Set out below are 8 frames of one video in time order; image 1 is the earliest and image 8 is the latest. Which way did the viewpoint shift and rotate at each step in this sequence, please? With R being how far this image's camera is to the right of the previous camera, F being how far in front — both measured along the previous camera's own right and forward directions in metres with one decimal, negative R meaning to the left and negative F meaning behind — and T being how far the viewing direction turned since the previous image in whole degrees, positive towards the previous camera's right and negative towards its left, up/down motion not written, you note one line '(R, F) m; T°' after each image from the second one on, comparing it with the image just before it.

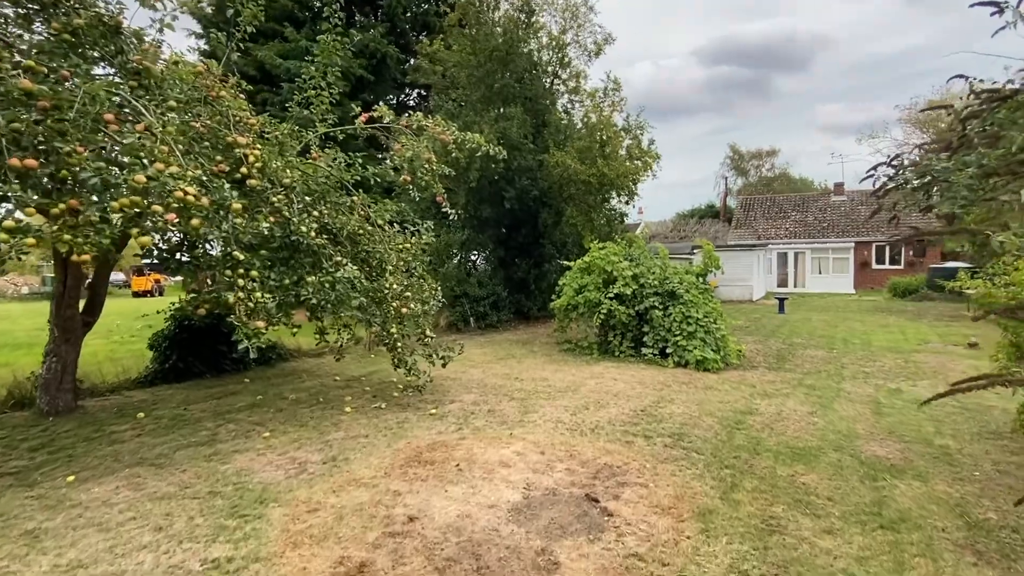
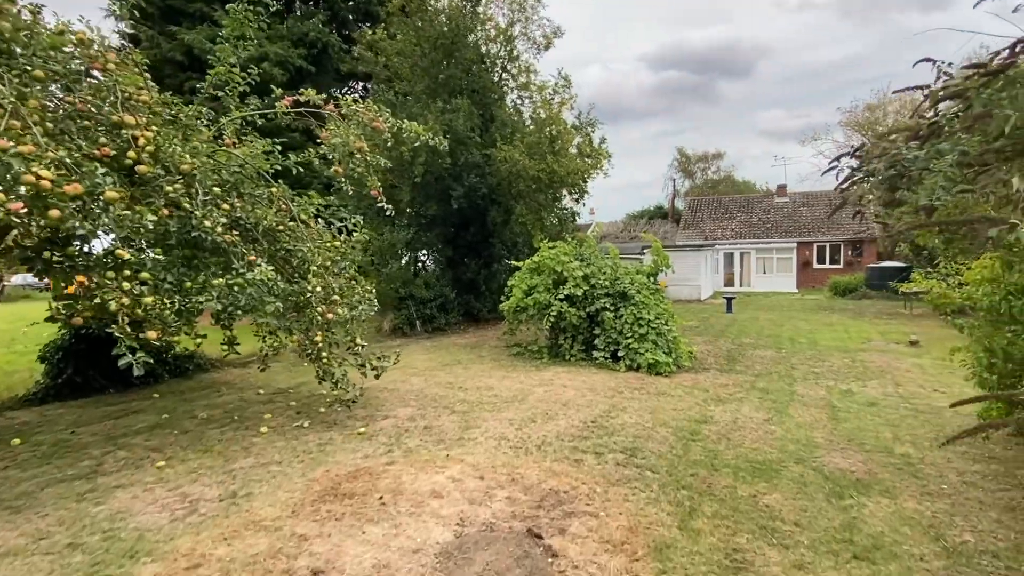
(+0.2, +0.6) m; +5°
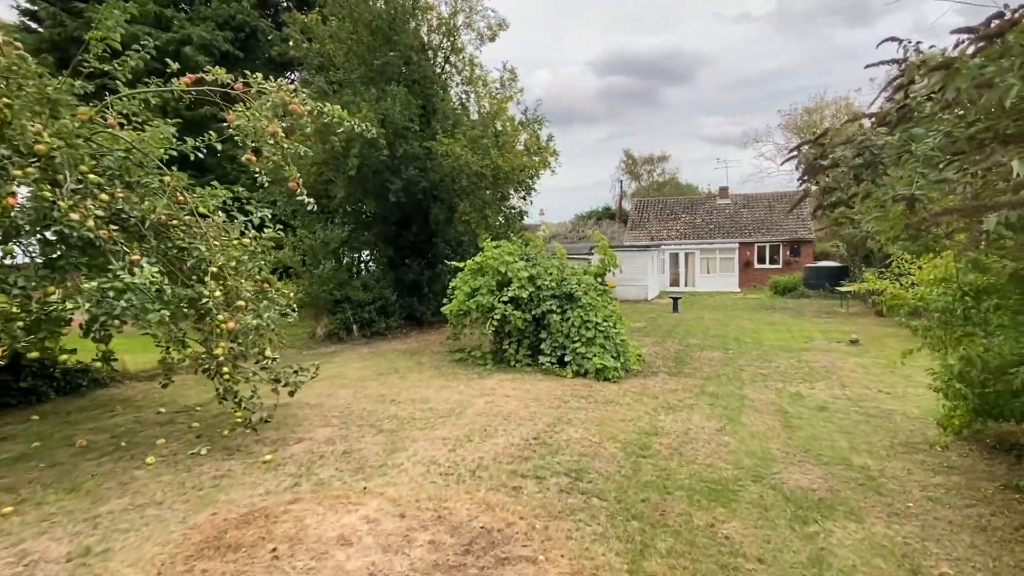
(+0.2, +0.6) m; +5°
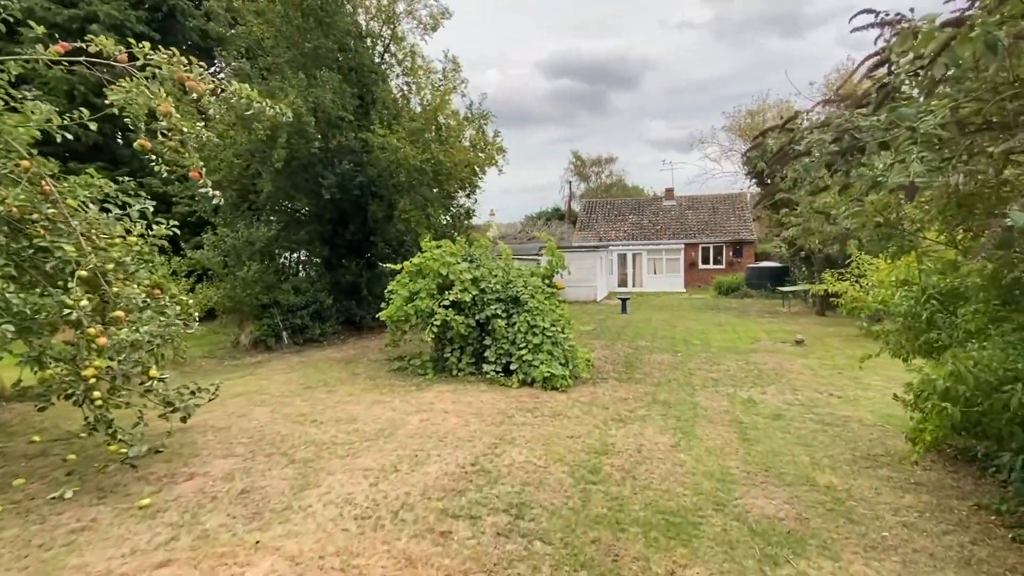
(+0.1, +0.6) m; +5°
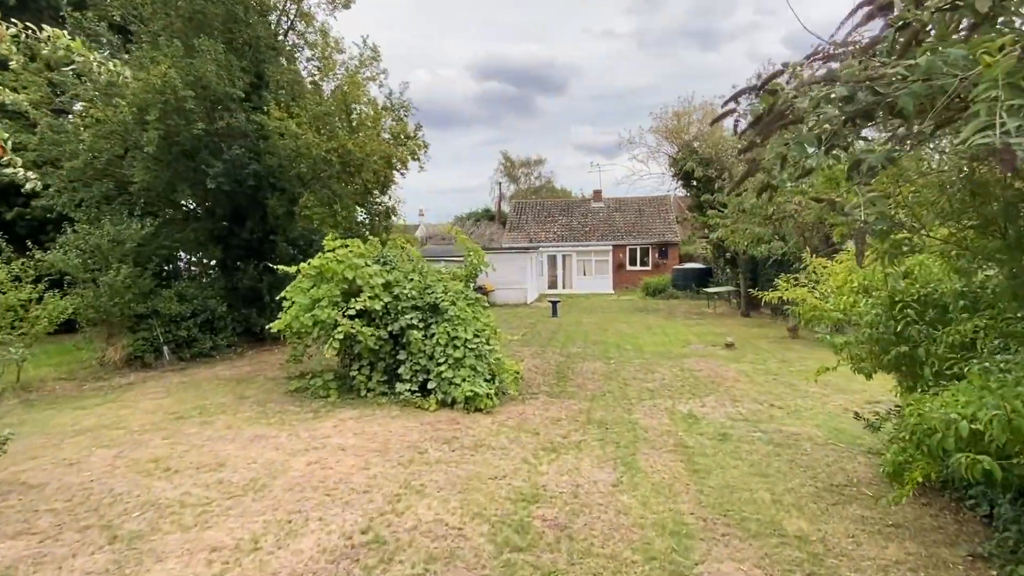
(+0.2, +0.9) m; +7°
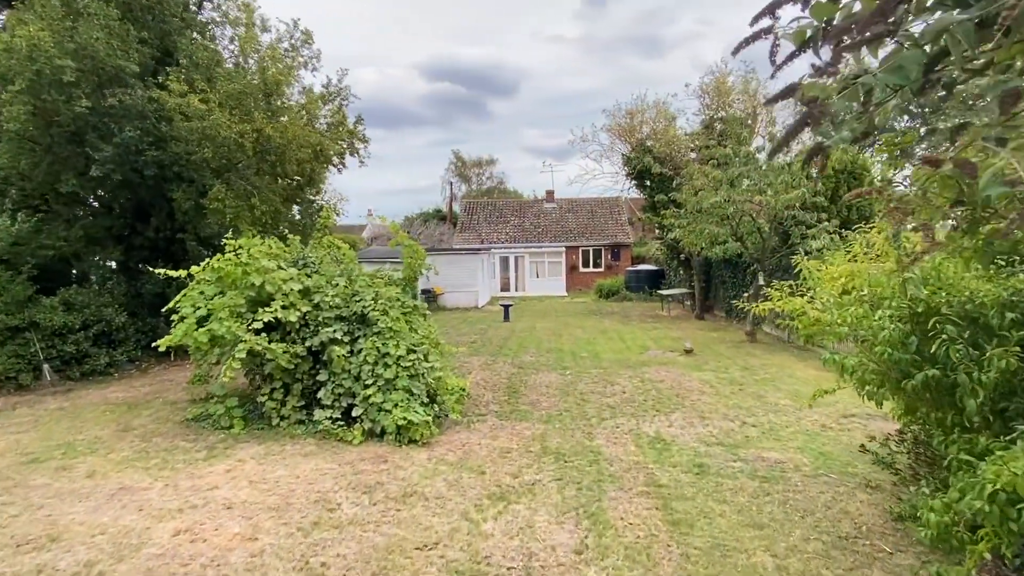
(+0.1, +1.0) m; +5°
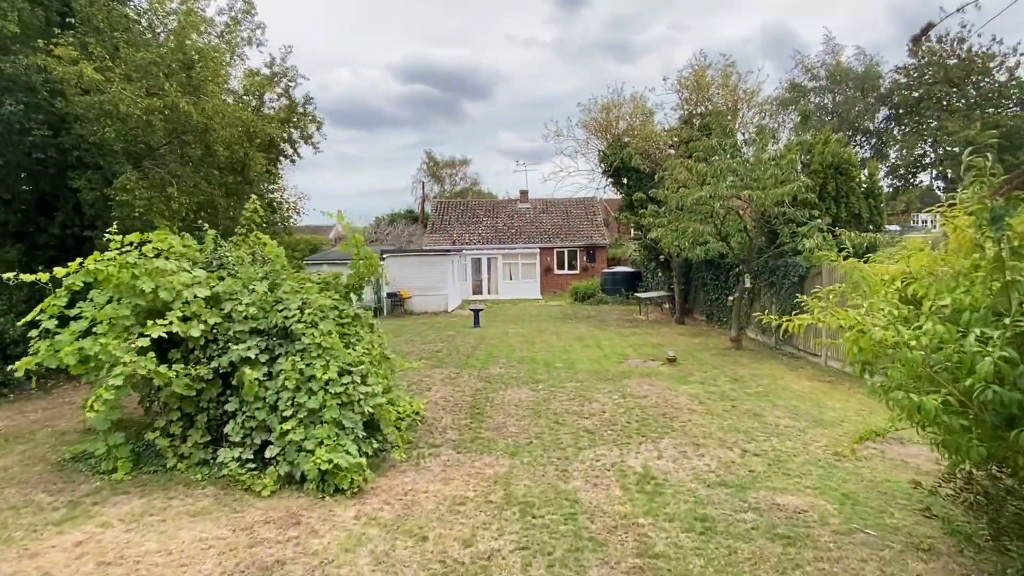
(+0.2, +1.1) m; +3°
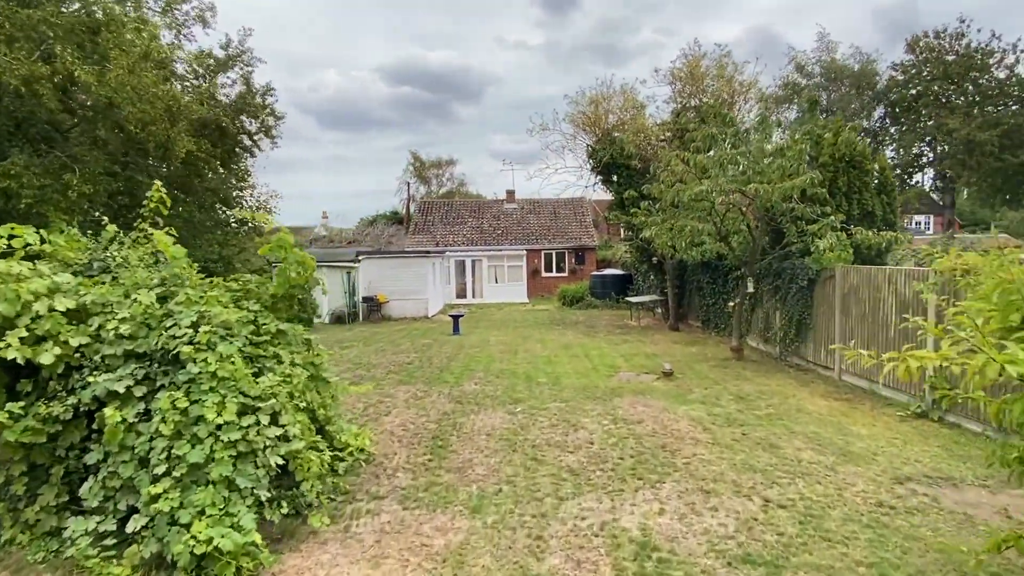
(+0.2, +1.1) m; +1°
